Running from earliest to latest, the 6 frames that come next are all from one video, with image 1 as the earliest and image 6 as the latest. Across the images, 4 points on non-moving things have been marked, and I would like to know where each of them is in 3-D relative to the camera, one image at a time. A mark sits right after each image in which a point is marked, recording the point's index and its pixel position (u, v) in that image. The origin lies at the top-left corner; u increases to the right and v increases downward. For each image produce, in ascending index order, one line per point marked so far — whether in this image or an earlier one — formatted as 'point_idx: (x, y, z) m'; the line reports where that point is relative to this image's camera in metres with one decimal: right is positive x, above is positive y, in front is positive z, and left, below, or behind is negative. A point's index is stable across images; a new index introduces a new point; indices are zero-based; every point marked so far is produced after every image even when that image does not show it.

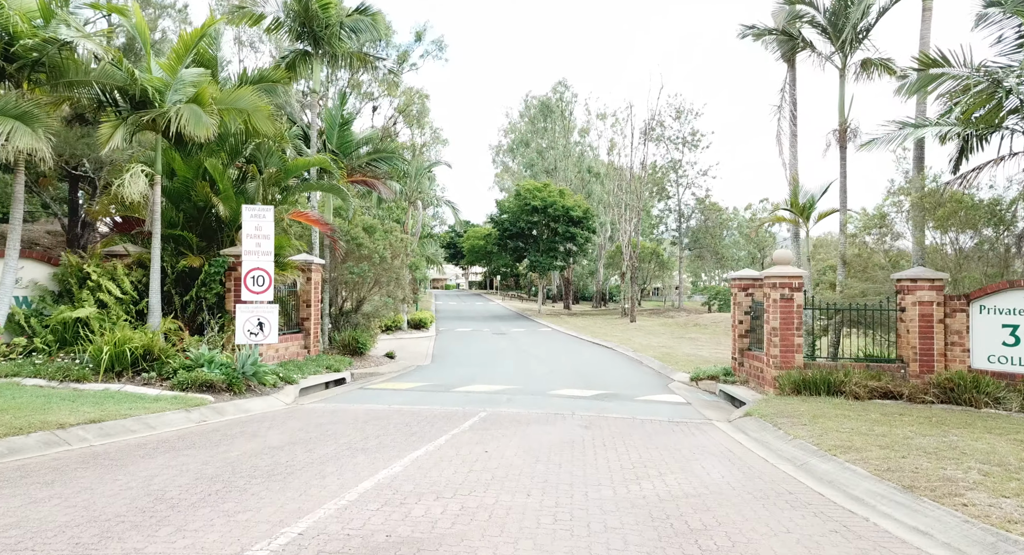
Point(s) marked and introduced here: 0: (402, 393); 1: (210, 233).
0: (-2.1, -2.2, +13.3) m
1: (-5.7, +0.8, +13.4) m
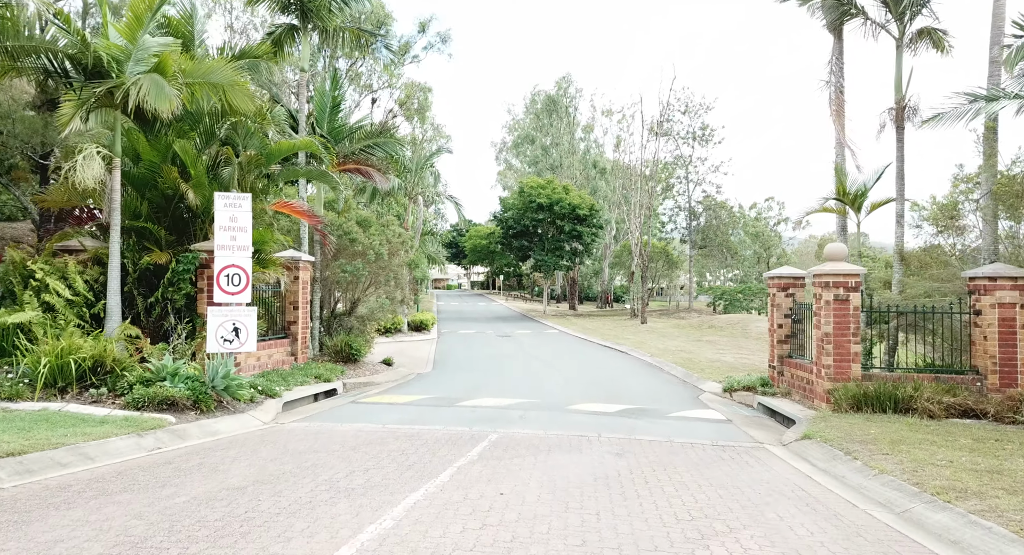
0: (-1.9, -2.1, +11.7) m
1: (-5.5, +0.9, +11.8) m
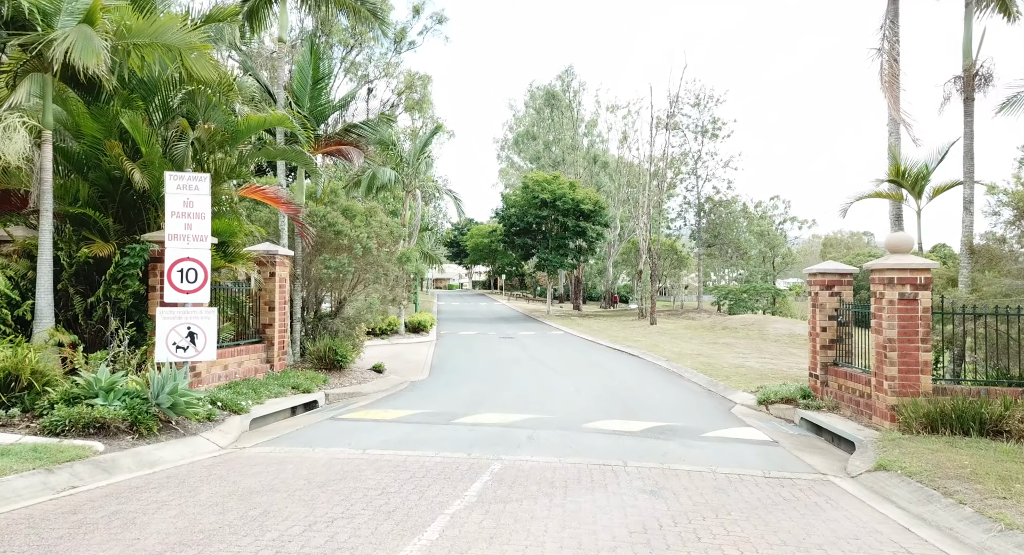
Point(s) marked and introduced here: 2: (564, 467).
0: (-1.8, -2.1, +10.0) m
1: (-5.4, +0.9, +10.1) m
2: (+0.6, -2.0, +7.7) m
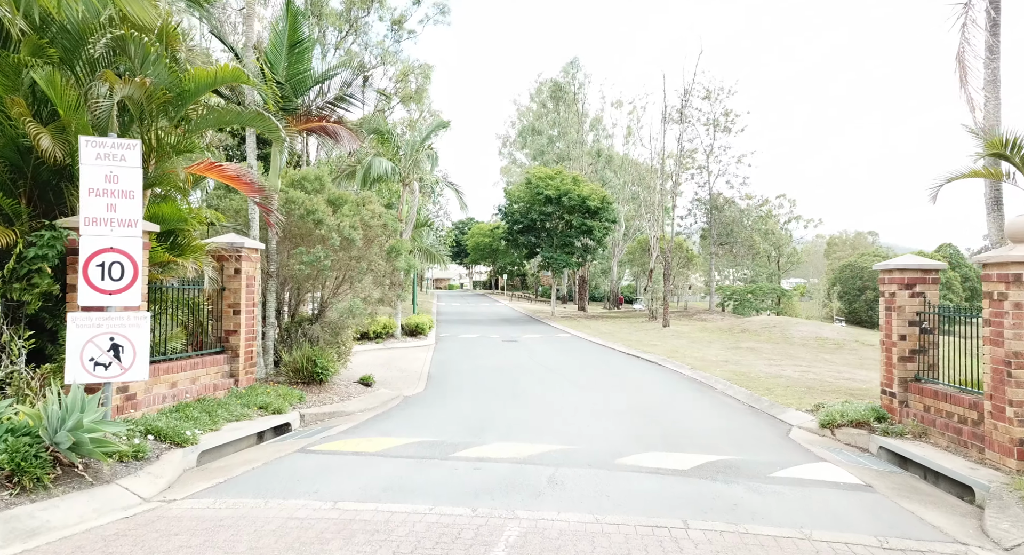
0: (-1.6, -2.1, +7.9) m
1: (-5.2, +0.9, +8.0) m
2: (+0.7, -2.0, +5.7) m
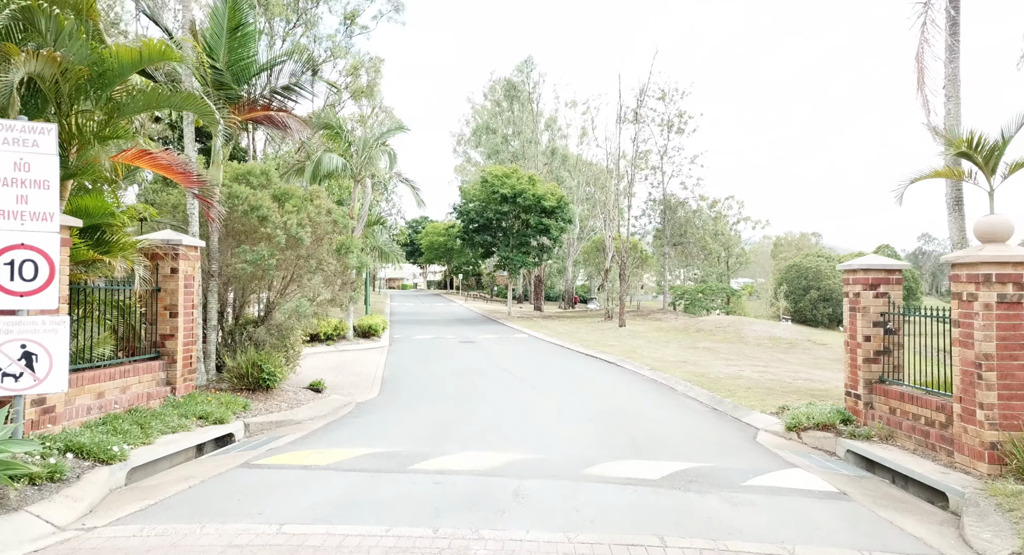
0: (-2.0, -2.1, +7.3) m
1: (-5.6, +0.9, +7.2) m
2: (+0.5, -2.0, +5.2) m
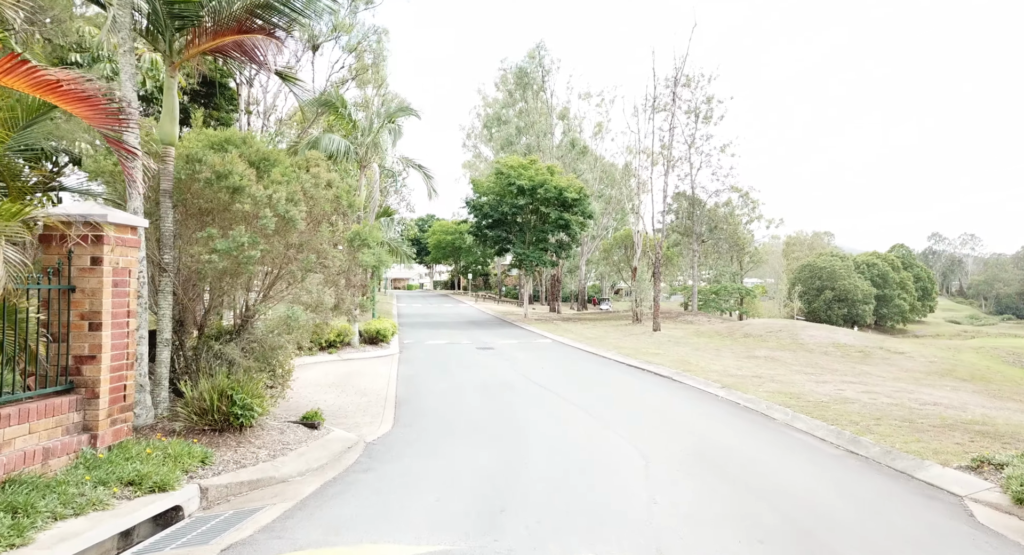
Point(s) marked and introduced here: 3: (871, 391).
0: (-1.2, -2.0, +4.0) m
1: (-4.8, +1.0, +3.9) m
2: (+1.3, -2.0, +1.9) m
3: (+7.0, -2.2, +13.9) m
